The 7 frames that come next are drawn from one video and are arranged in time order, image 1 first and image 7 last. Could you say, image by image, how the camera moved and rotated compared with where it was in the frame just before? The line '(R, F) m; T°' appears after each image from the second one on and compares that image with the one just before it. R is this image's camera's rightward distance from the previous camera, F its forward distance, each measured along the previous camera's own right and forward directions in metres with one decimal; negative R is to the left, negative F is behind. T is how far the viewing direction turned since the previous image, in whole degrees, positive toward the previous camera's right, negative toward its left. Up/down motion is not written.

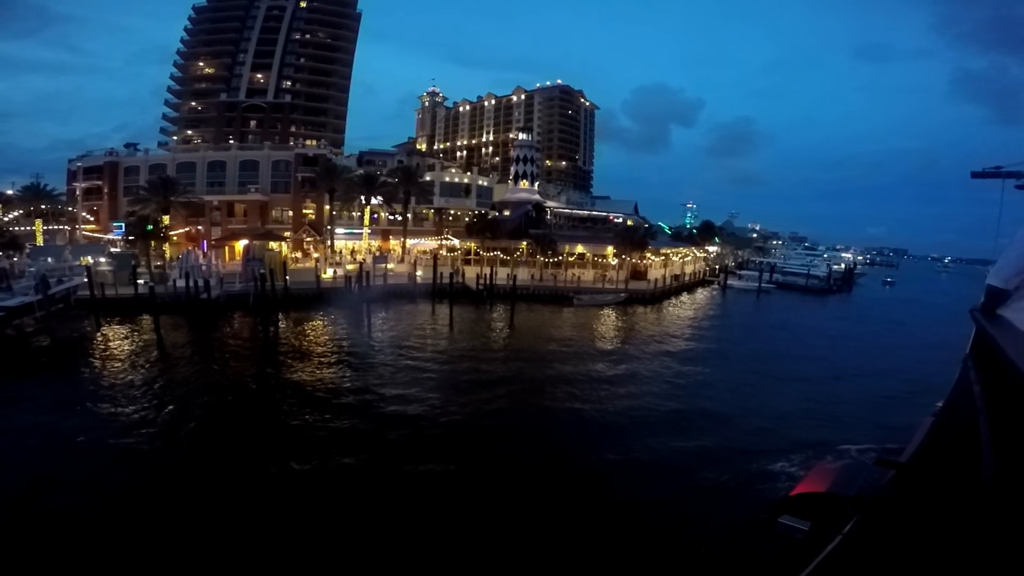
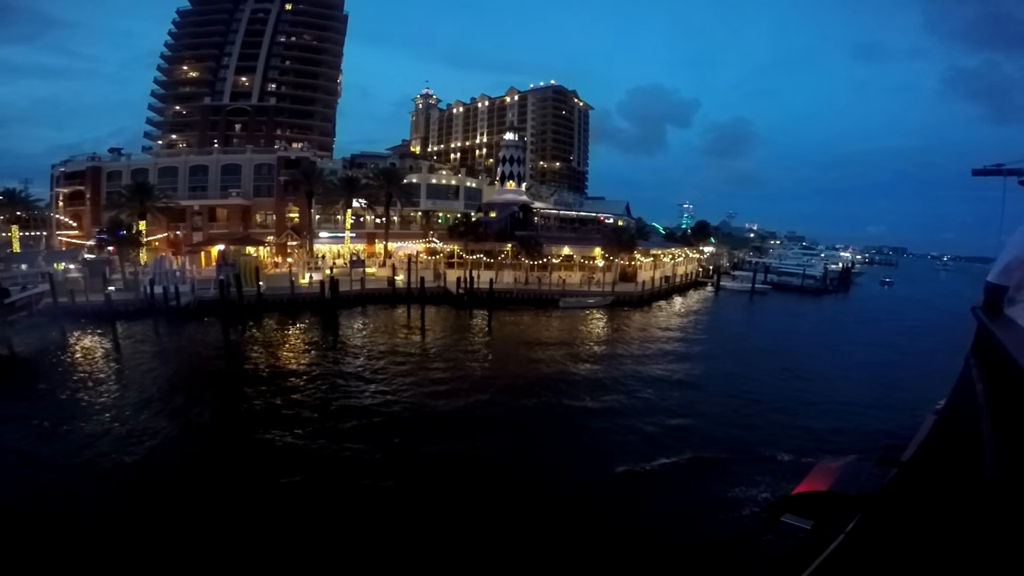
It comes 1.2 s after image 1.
(+1.1, +1.0) m; 0°
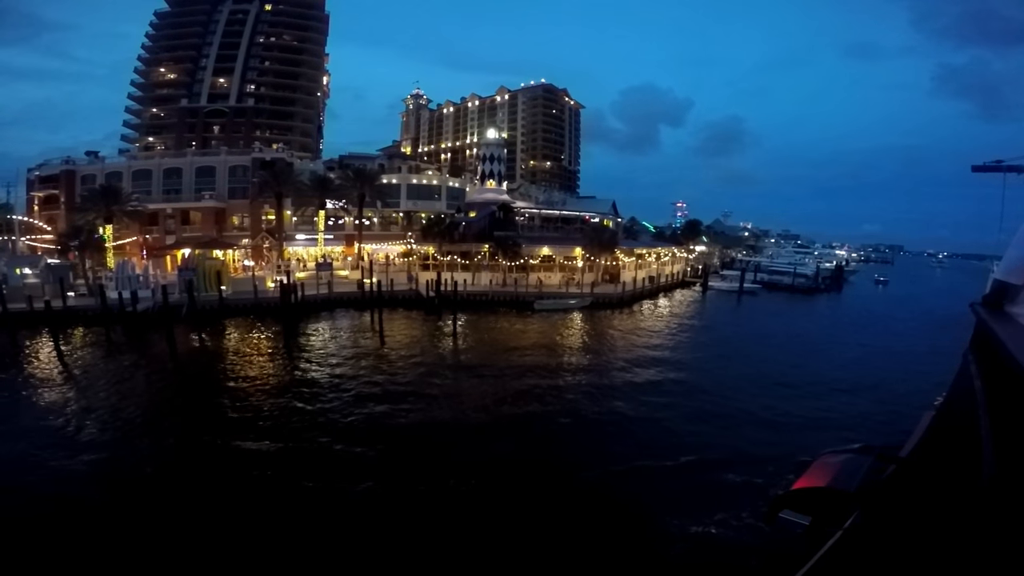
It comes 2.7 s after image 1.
(+1.5, +1.1) m; 0°
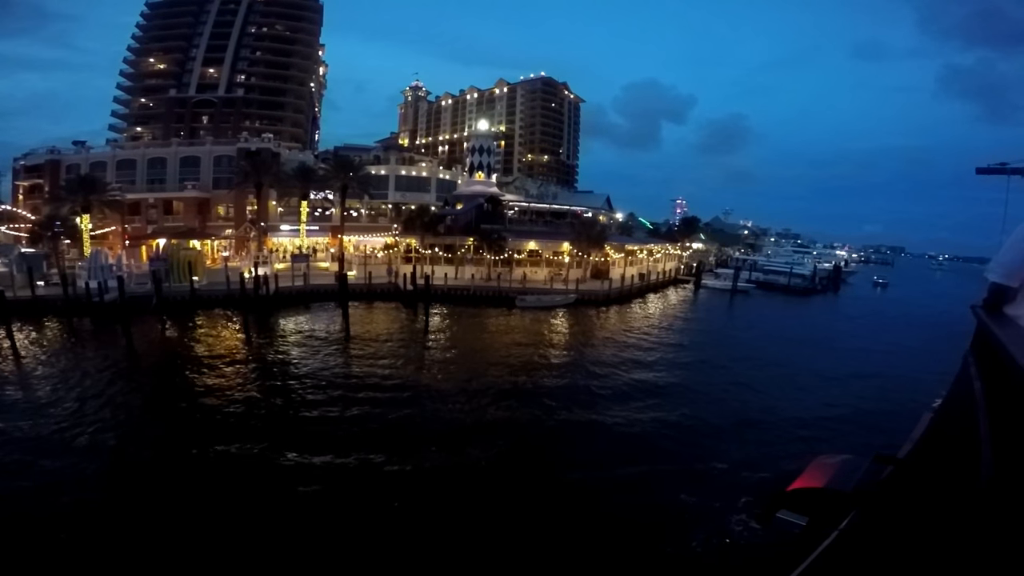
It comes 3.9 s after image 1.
(+1.2, +0.9) m; 0°
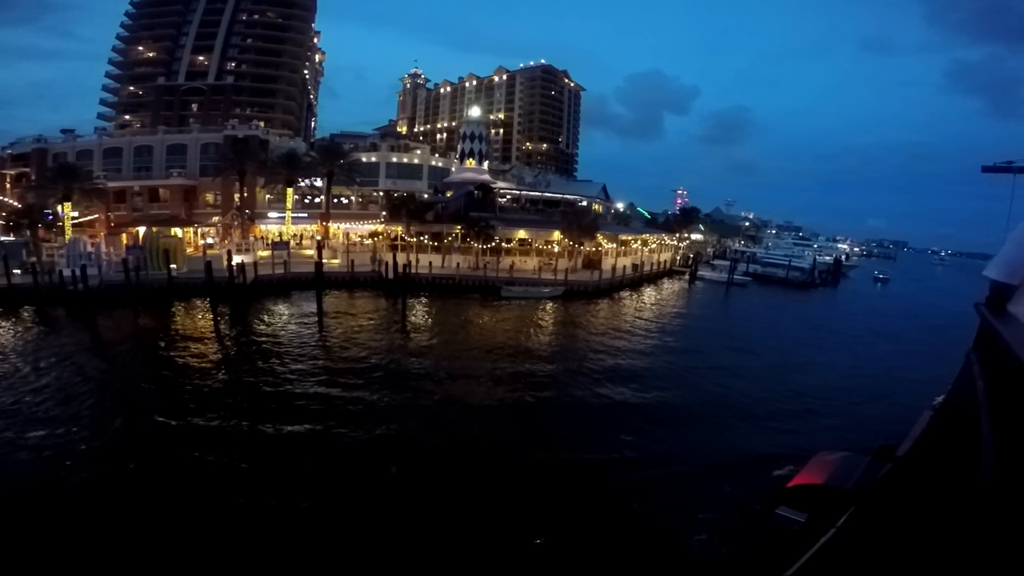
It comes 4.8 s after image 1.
(+0.9, +0.8) m; 0°
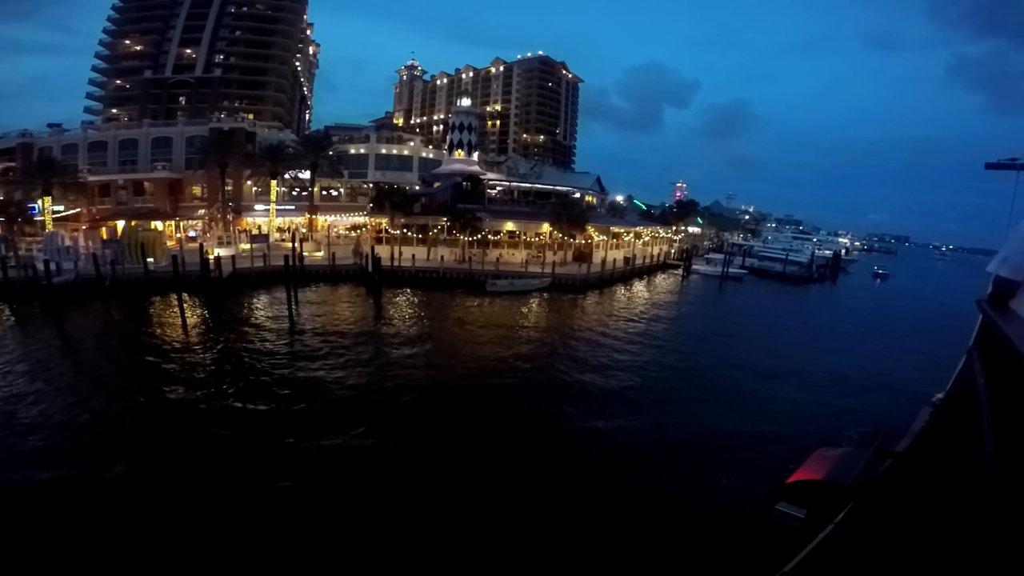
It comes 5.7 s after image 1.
(+0.9, +0.7) m; 0°
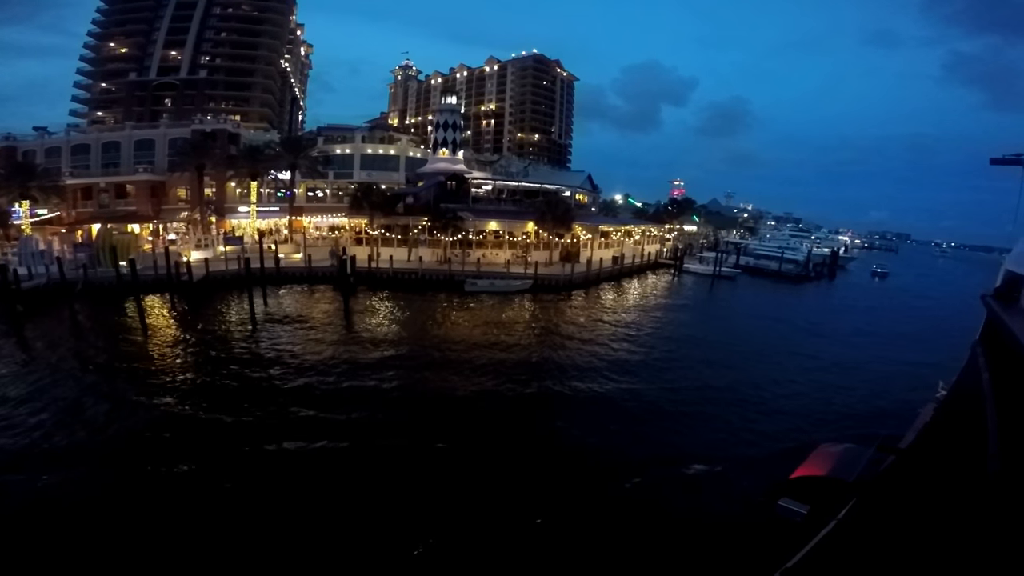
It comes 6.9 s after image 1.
(+1.3, +0.6) m; 0°
